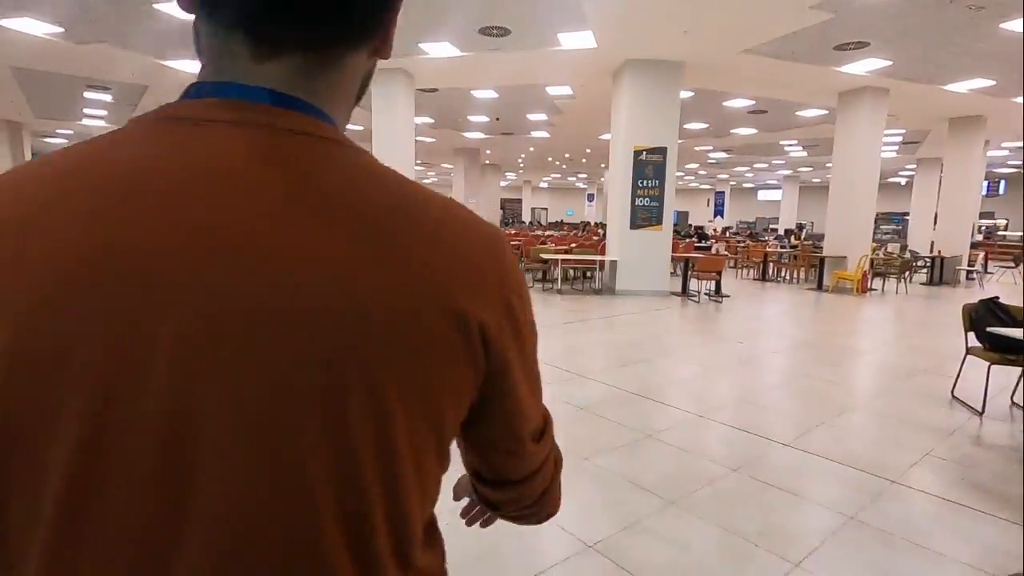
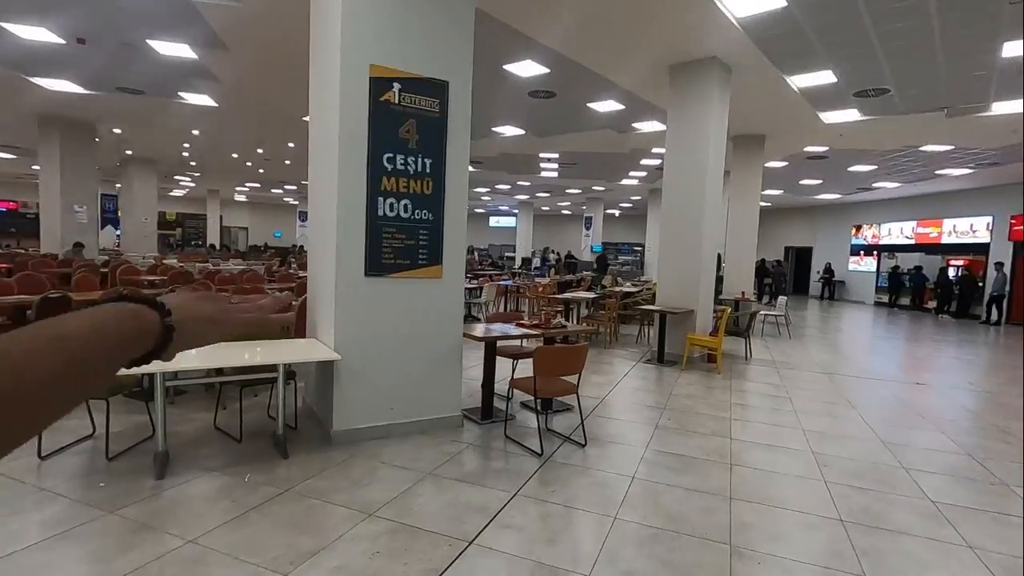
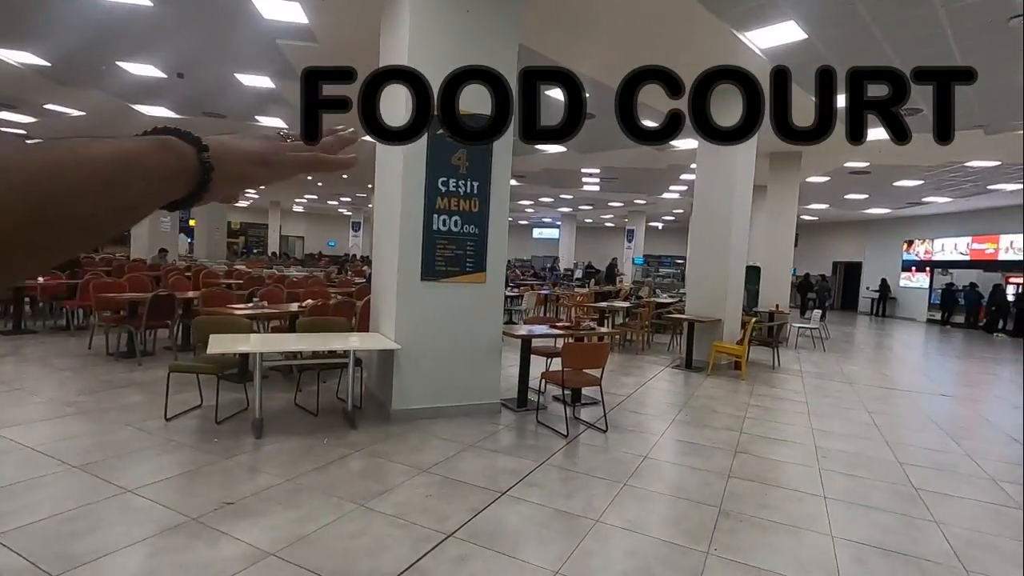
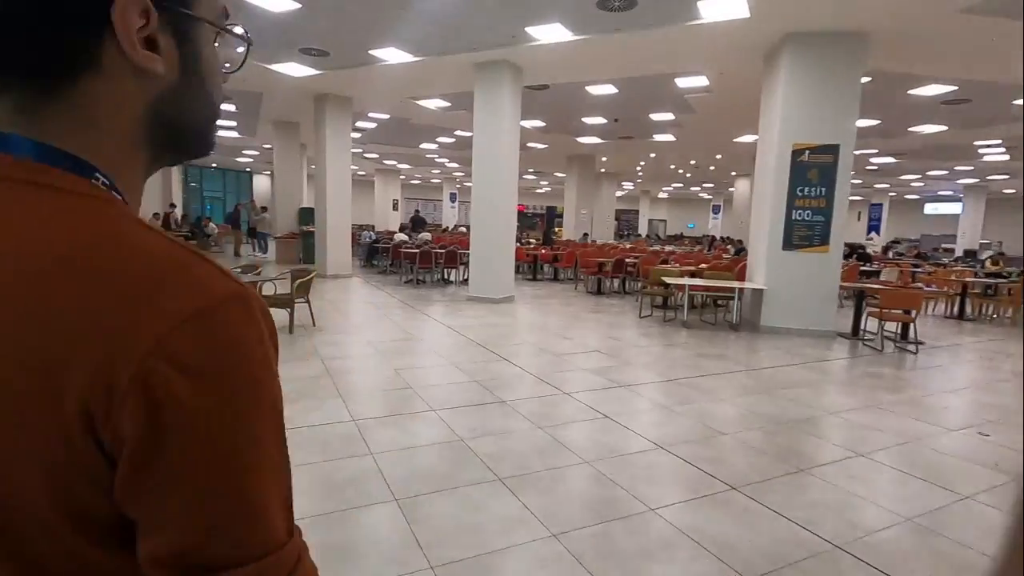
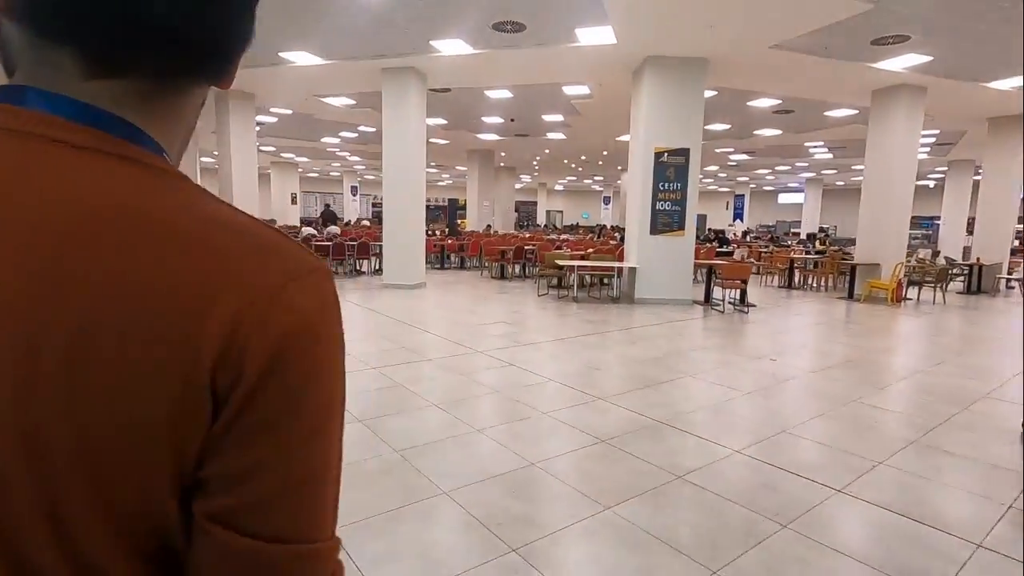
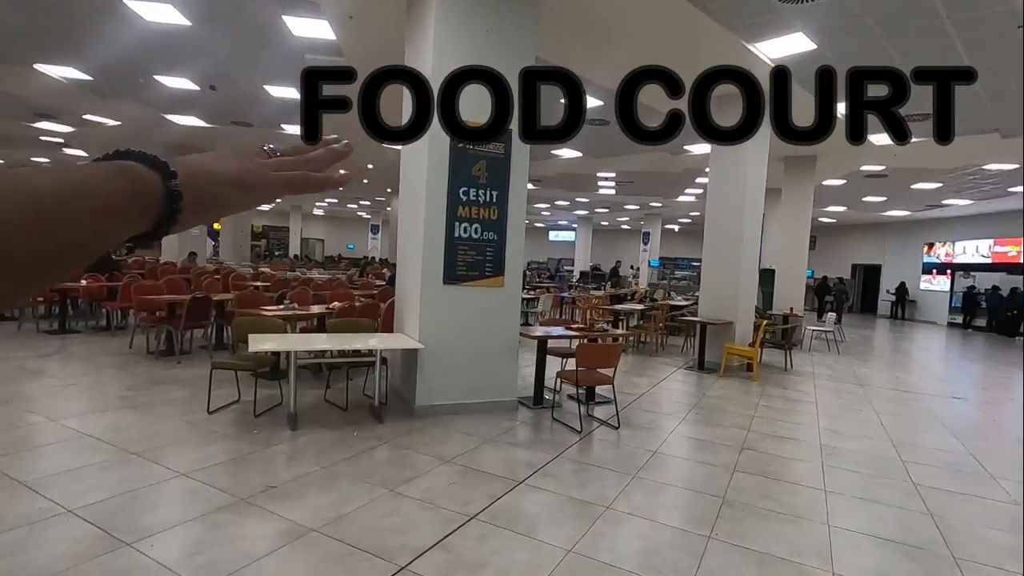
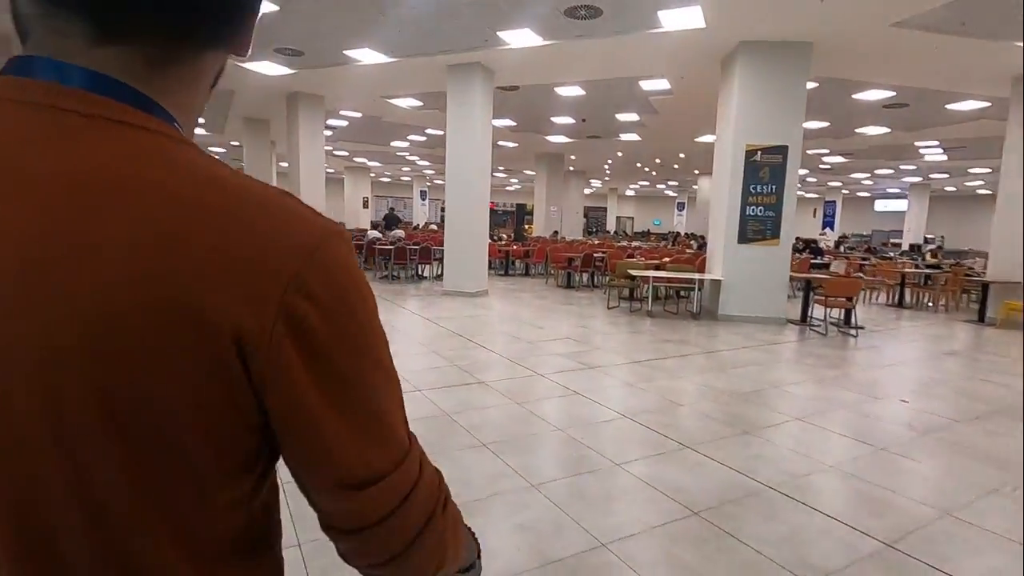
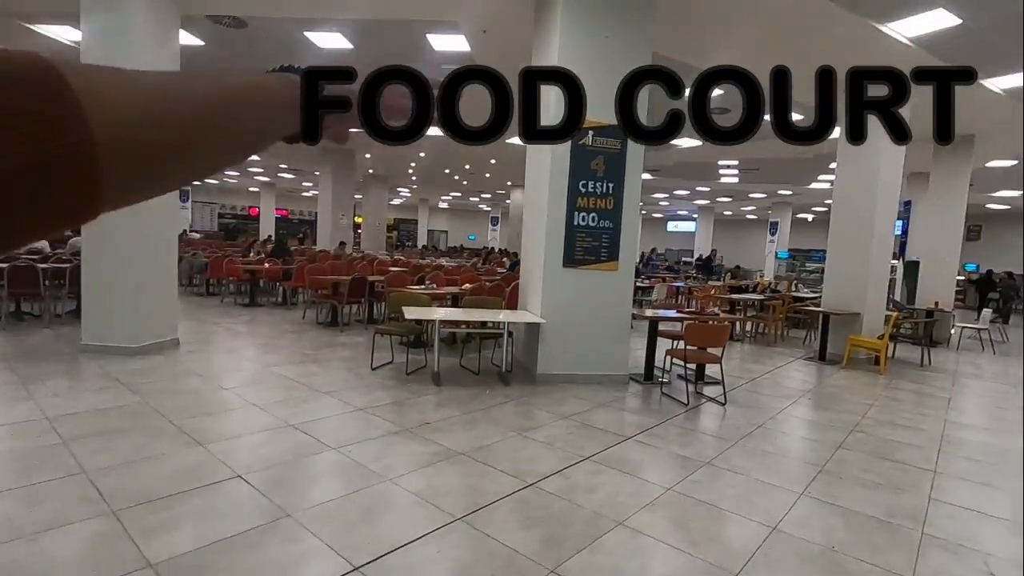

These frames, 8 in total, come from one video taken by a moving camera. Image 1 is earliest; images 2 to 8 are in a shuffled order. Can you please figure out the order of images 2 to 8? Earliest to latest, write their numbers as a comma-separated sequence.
5, 7, 4, 8, 6, 3, 2
